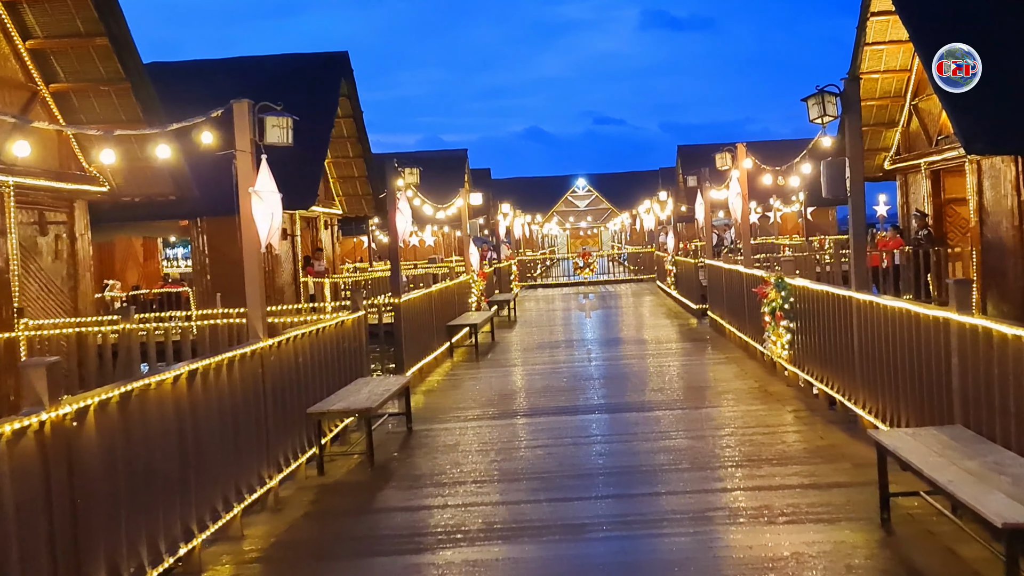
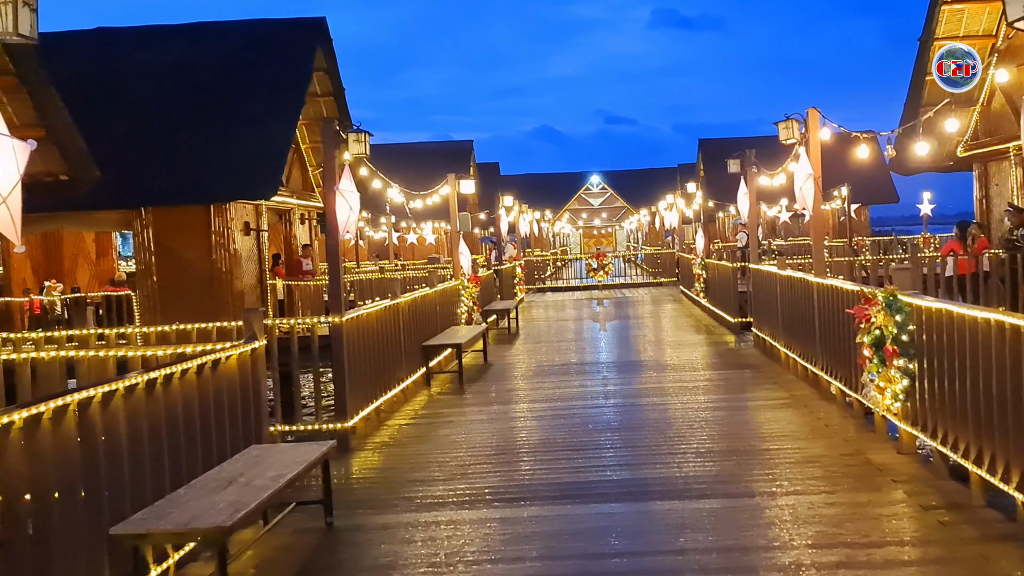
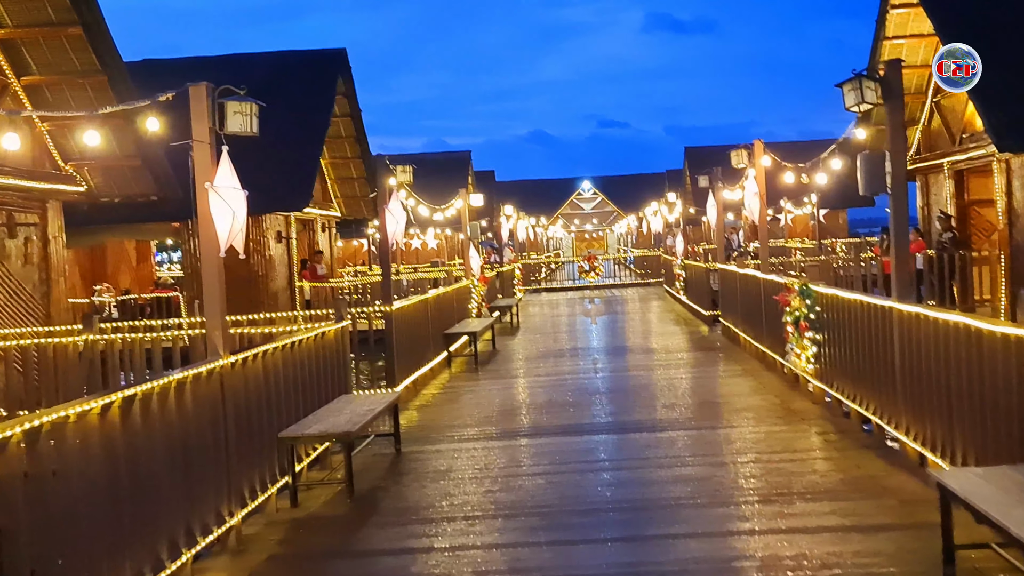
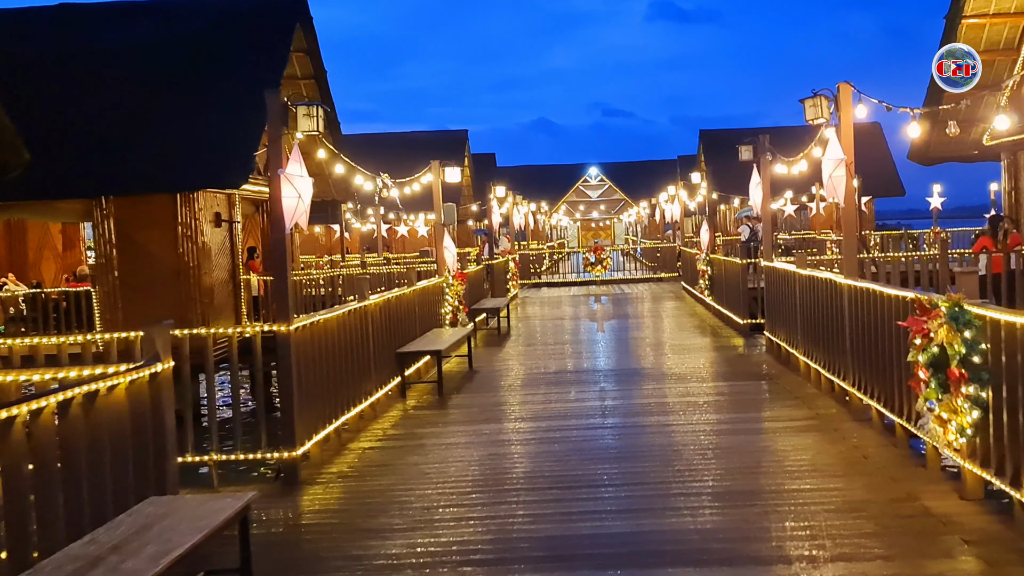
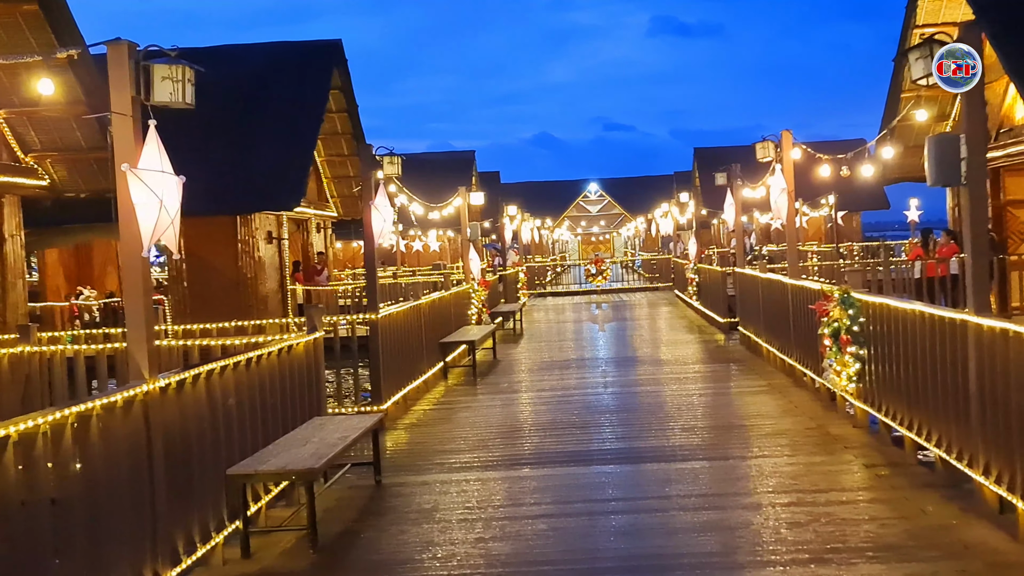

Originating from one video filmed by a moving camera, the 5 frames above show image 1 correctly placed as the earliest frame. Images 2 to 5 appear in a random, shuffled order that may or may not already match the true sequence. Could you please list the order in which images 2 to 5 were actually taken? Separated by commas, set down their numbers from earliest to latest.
3, 5, 2, 4
